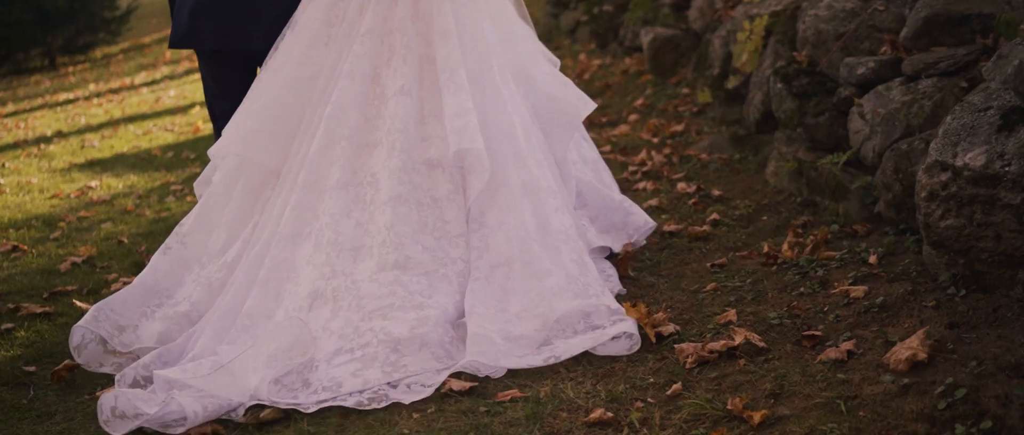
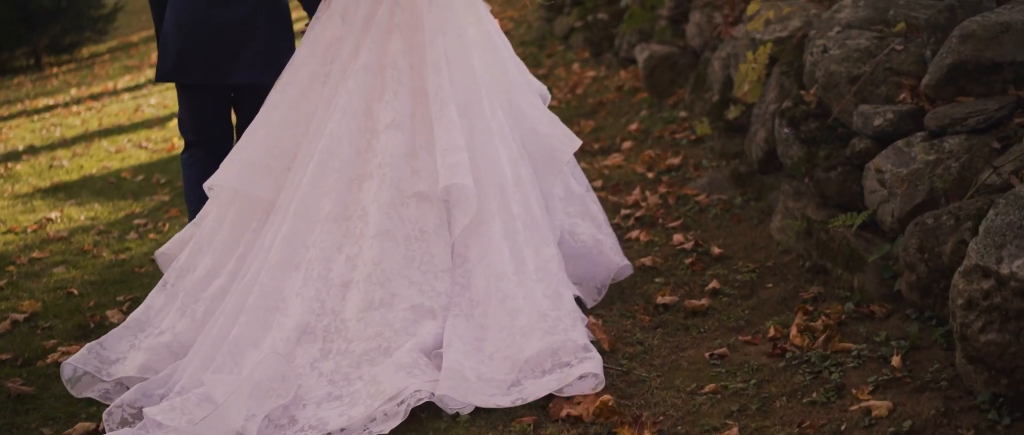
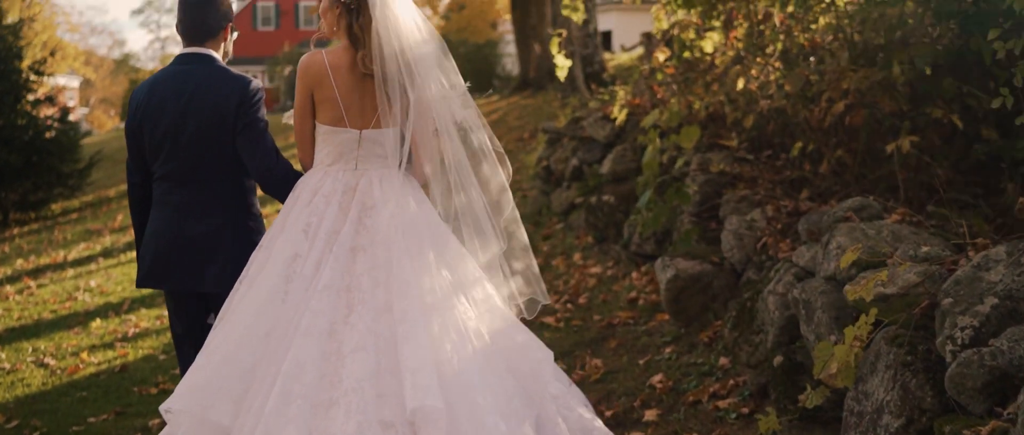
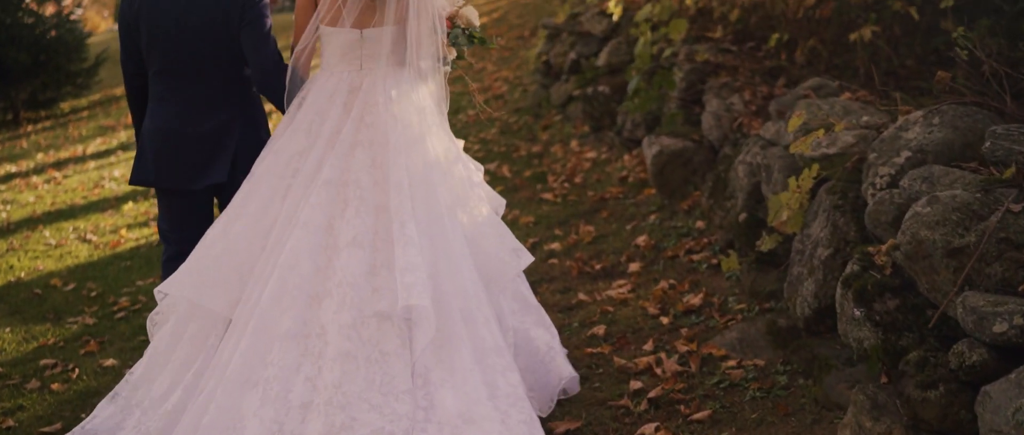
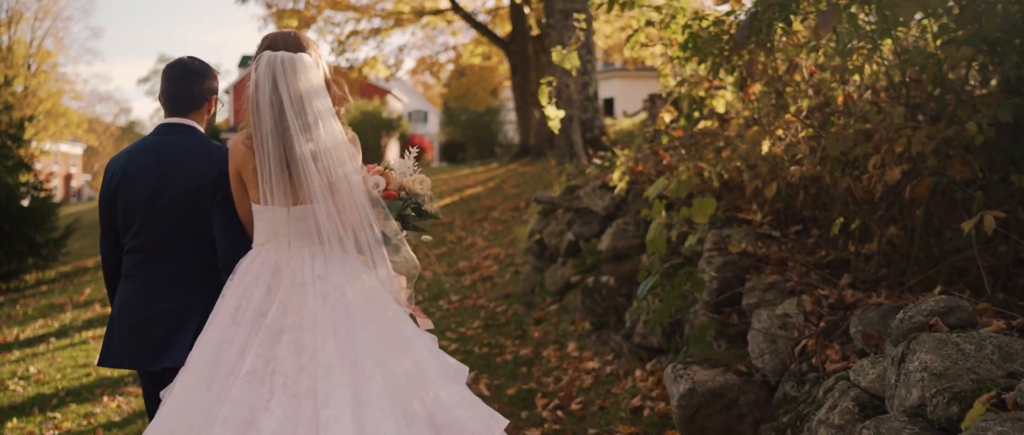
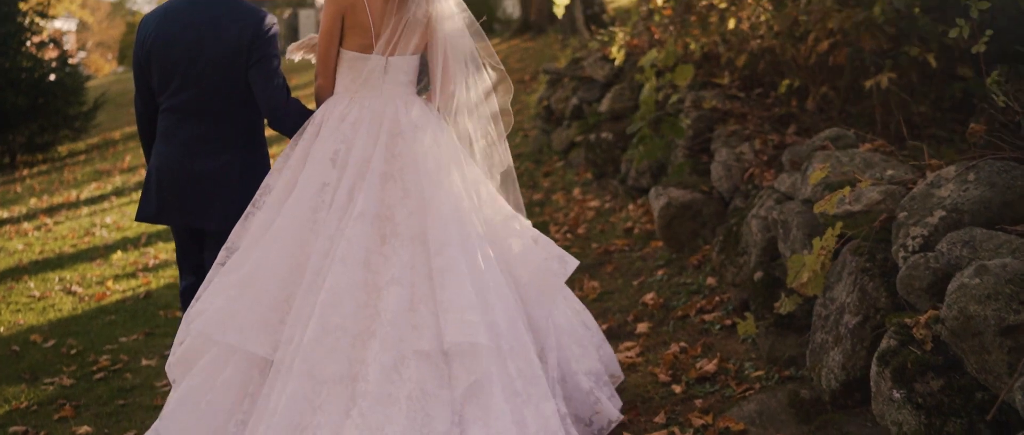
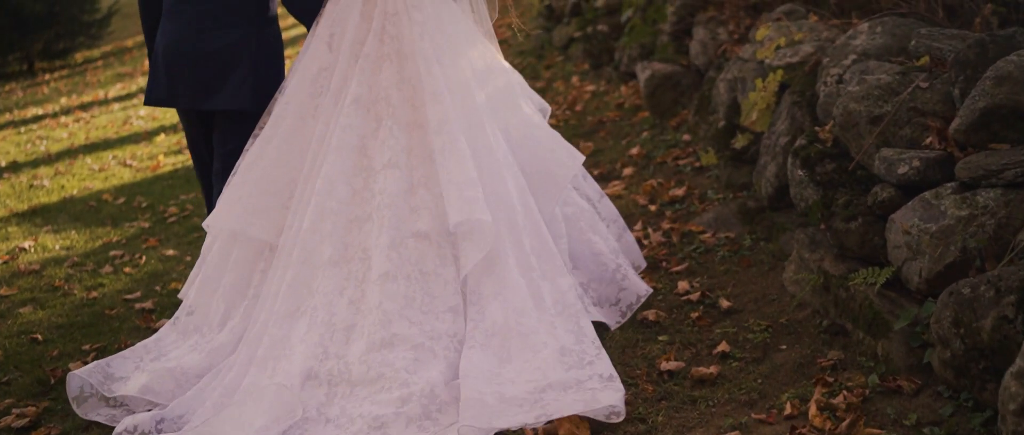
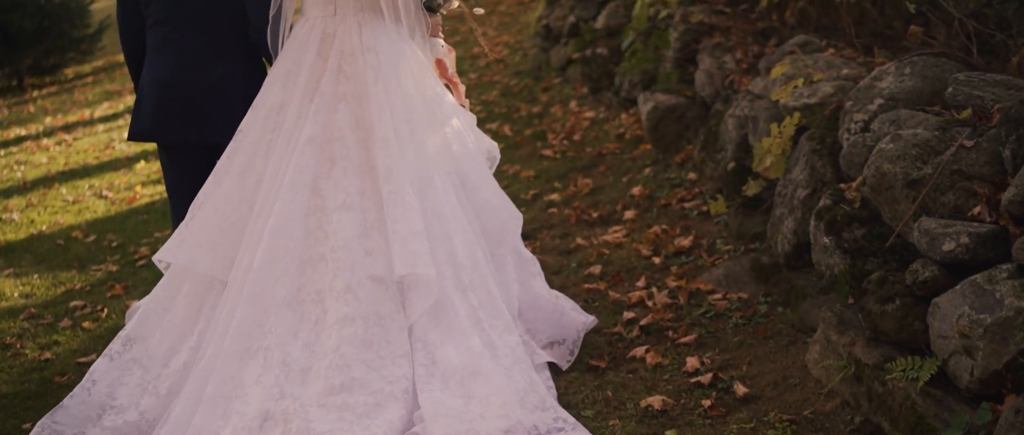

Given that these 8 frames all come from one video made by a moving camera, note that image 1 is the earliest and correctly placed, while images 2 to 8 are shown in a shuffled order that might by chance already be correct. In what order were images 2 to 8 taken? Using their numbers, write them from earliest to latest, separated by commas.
2, 7, 8, 4, 6, 3, 5
